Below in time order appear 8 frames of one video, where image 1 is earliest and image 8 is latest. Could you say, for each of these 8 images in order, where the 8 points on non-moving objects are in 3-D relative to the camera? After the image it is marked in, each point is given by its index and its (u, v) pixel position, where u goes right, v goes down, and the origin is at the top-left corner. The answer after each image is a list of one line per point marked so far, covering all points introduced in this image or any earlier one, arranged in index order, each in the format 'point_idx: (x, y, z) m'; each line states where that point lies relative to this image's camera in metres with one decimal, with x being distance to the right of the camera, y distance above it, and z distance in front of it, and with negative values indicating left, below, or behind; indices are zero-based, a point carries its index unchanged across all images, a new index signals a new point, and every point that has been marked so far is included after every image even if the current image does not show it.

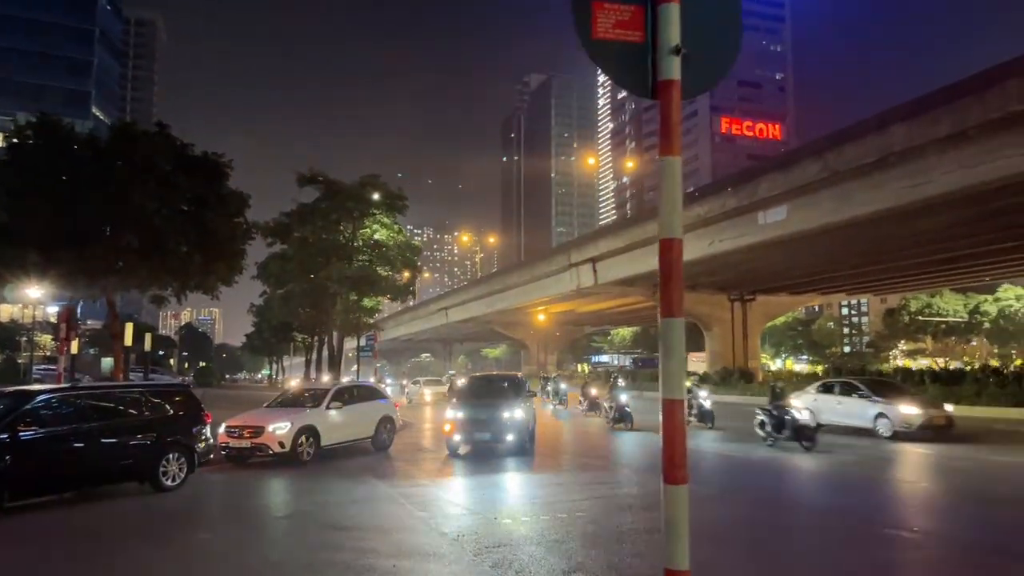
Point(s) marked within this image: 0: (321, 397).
0: (-3.7, -2.2, +14.7) m
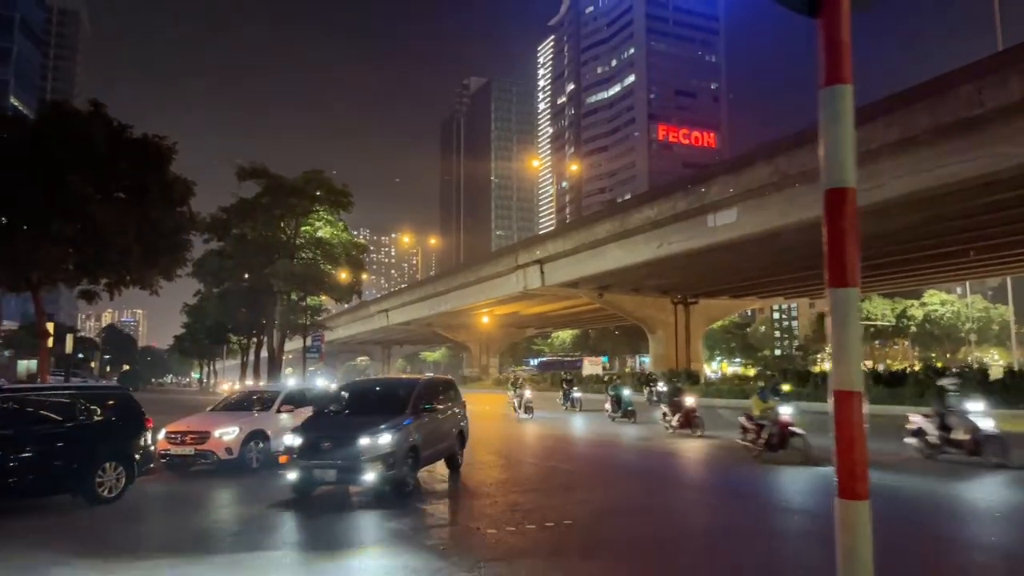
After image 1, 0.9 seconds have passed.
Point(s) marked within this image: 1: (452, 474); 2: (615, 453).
0: (-4.4, -2.1, +13.8) m
1: (-1.1, -3.1, +12.3) m
2: (+2.0, -3.4, +15.3) m
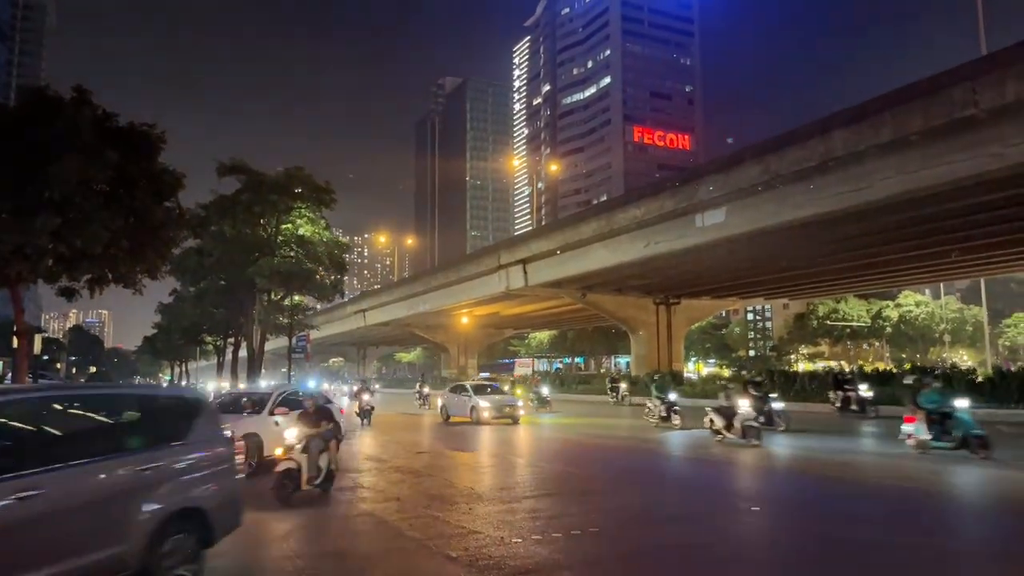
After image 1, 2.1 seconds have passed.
0: (-4.4, -2.0, +13.3) m
1: (-1.0, -3.1, +11.8) m
2: (+2.0, -3.4, +15.0) m
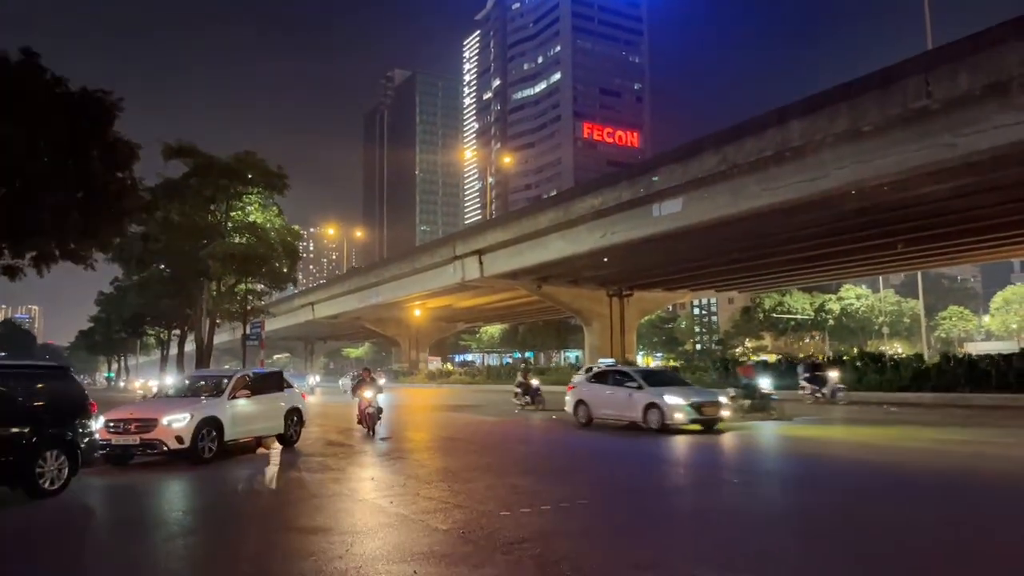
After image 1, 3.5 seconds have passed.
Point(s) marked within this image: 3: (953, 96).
0: (-4.9, -1.7, +12.7) m
1: (-1.4, -2.7, +11.6) m
2: (+1.3, -3.0, +14.9) m
3: (+10.8, +4.7, +18.2) m
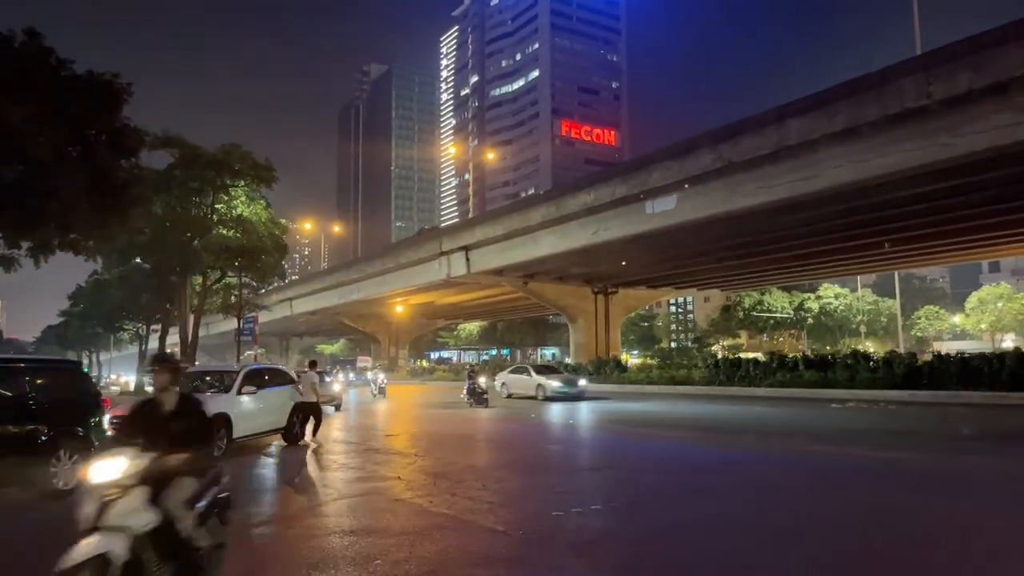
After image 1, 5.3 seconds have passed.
0: (-4.7, -1.6, +12.3) m
1: (-1.2, -2.6, +11.3) m
2: (+1.5, -2.9, +14.8) m
3: (+10.9, +4.8, +18.4) m
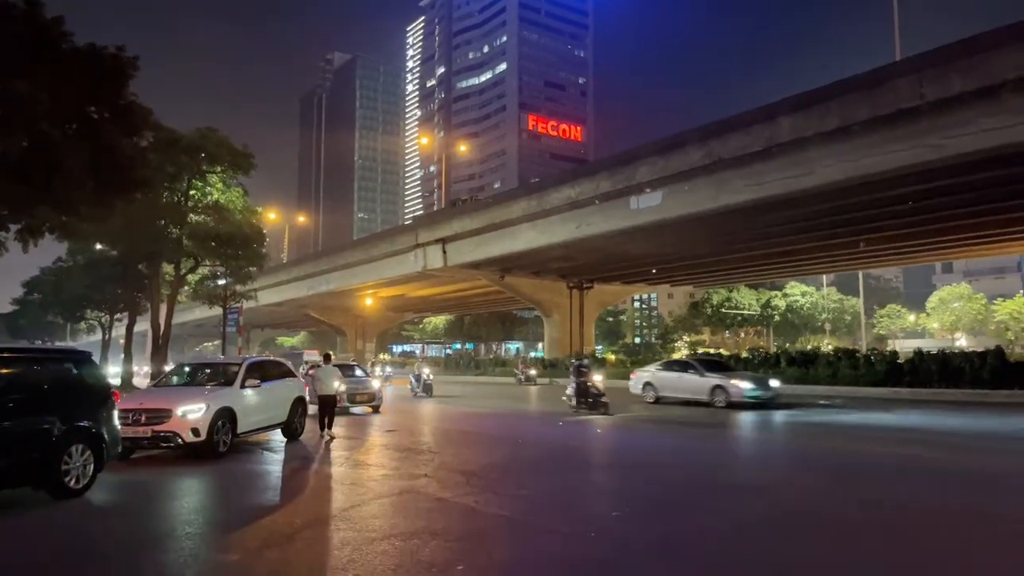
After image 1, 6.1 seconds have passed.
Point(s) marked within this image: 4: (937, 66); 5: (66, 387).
0: (-4.5, -1.4, +11.8) m
1: (-0.9, -2.5, +11.0) m
2: (+1.6, -2.8, +14.6) m
3: (+10.8, +4.8, +18.6) m
4: (+10.7, +5.6, +18.7) m
5: (-4.8, -1.1, +8.1) m
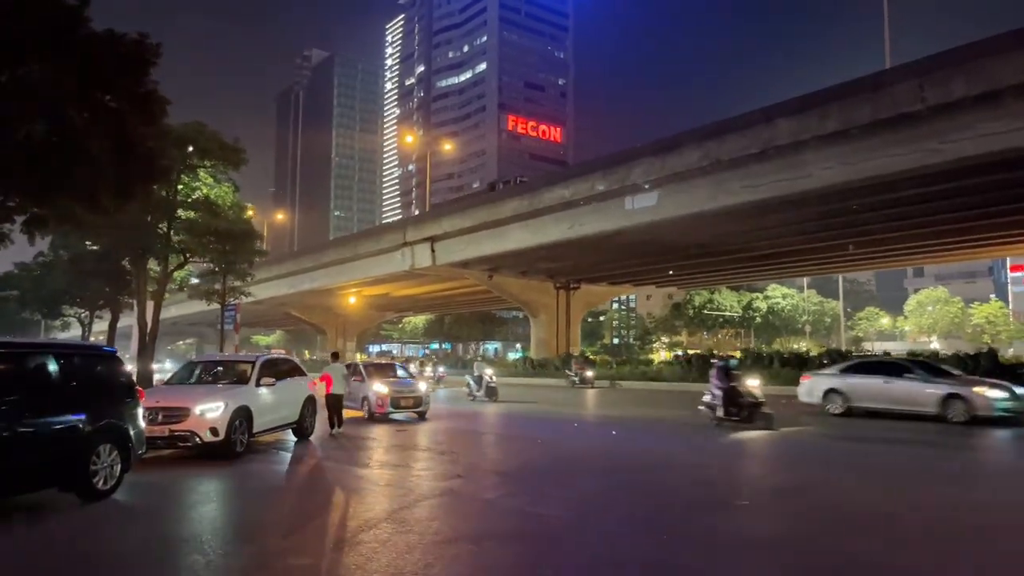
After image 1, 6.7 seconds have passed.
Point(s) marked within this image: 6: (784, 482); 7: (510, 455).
0: (-4.1, -1.3, +11.5) m
1: (-0.6, -2.5, +10.8) m
2: (+1.8, -2.8, +14.5) m
3: (+11.0, +4.7, +18.9) m
4: (+10.8, +5.5, +18.9) m
5: (-4.3, -1.0, +7.7) m
6: (+3.3, -2.3, +8.9) m
7: (0.0, -2.4, +10.6) m
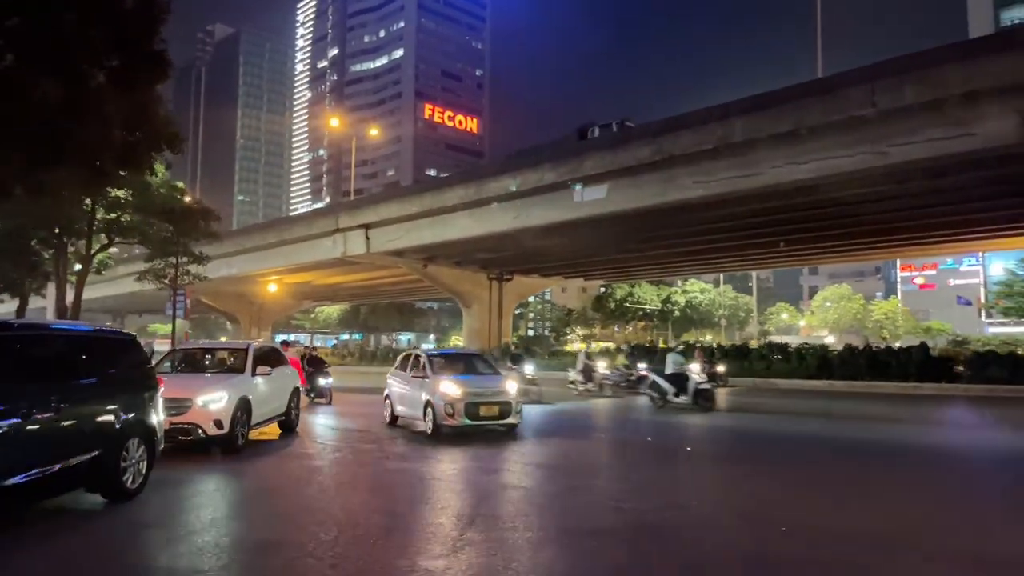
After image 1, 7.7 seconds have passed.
0: (-4.0, -1.1, +10.7) m
1: (-0.4, -2.3, +10.5) m
2: (+1.5, -2.6, +14.4) m
3: (+10.2, +4.8, +19.9) m
4: (+10.0, +5.6, +19.9) m
5: (-3.7, -0.8, +7.0) m
6: (+3.7, -2.2, +9.1) m
7: (+0.2, -2.2, +10.3) m
